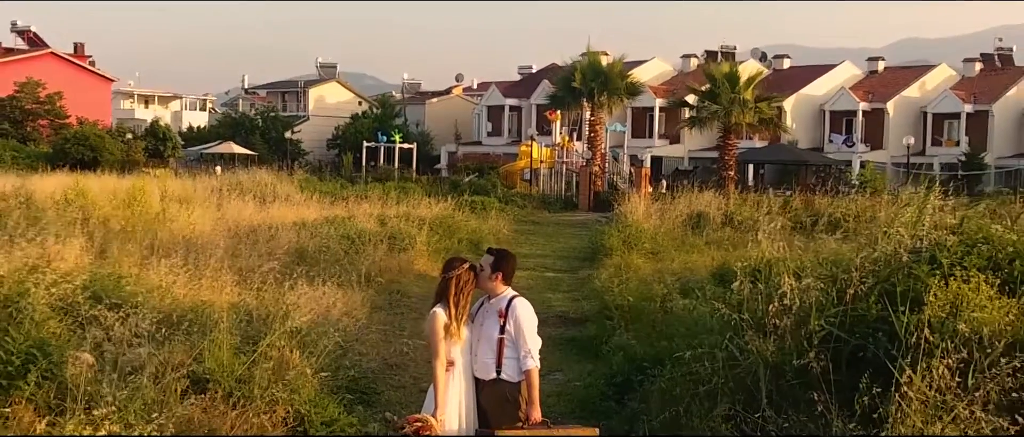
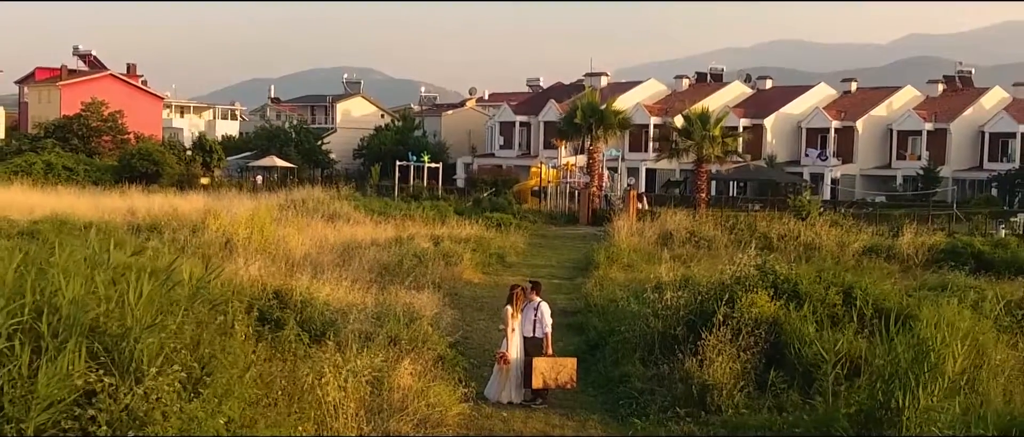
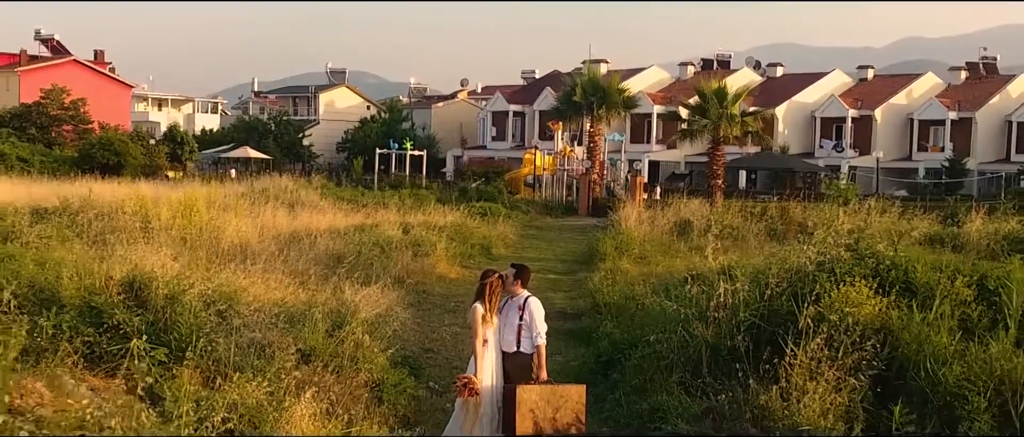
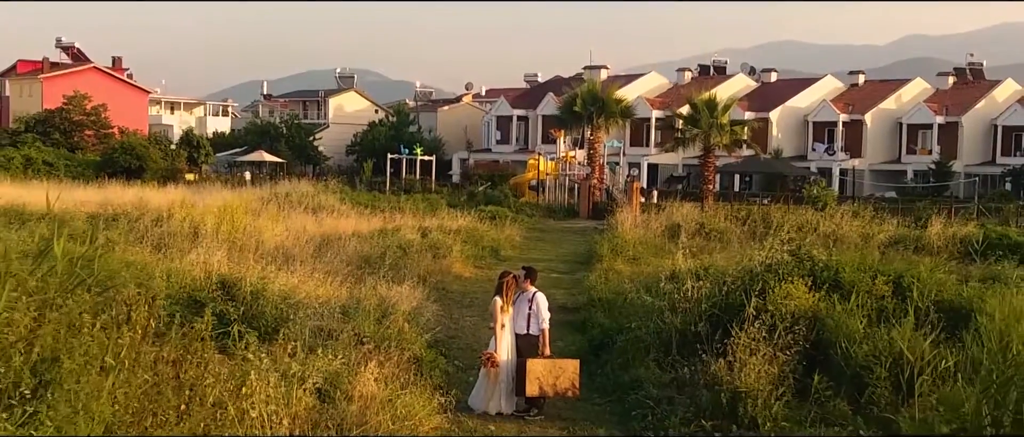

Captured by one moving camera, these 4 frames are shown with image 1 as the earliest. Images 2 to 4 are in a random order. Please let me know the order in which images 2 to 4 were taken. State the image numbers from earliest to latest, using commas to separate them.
3, 4, 2
